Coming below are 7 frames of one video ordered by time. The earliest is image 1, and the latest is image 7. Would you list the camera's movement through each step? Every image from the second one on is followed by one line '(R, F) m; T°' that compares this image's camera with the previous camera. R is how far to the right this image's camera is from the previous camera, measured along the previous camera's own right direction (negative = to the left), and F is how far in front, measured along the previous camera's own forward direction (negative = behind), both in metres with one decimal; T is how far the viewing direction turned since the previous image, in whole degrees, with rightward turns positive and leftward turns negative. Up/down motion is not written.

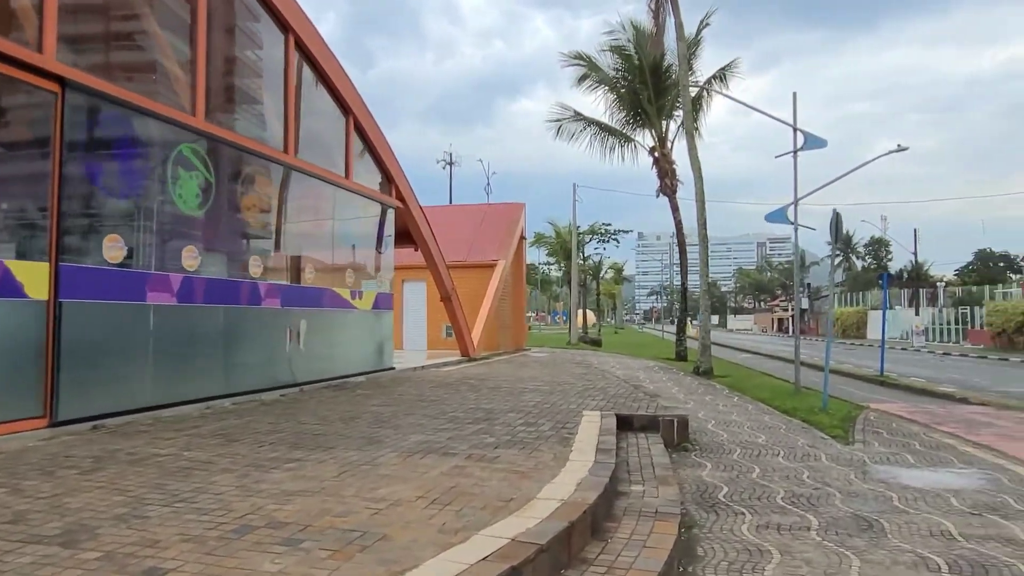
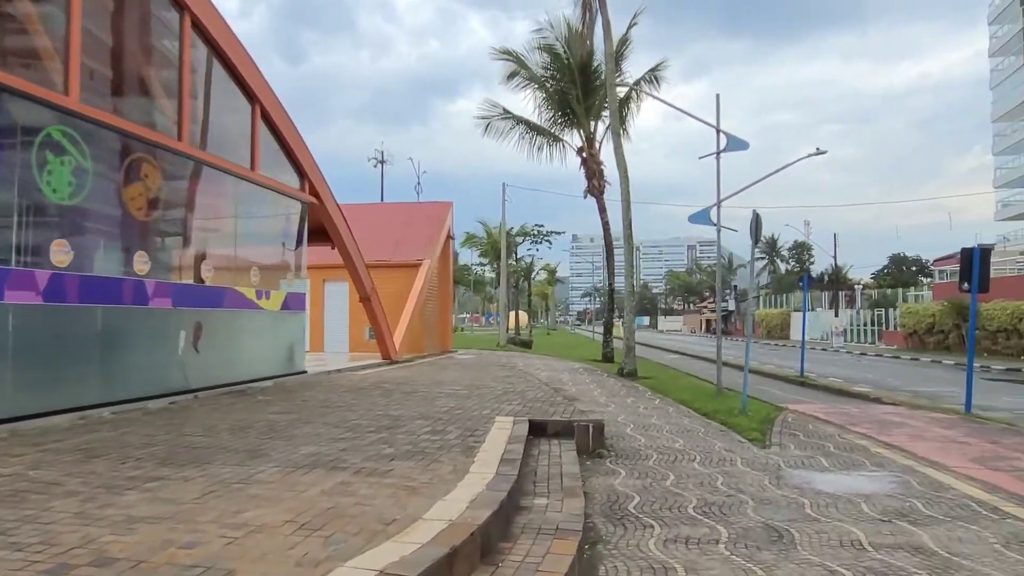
(+0.3, +0.4) m; +5°
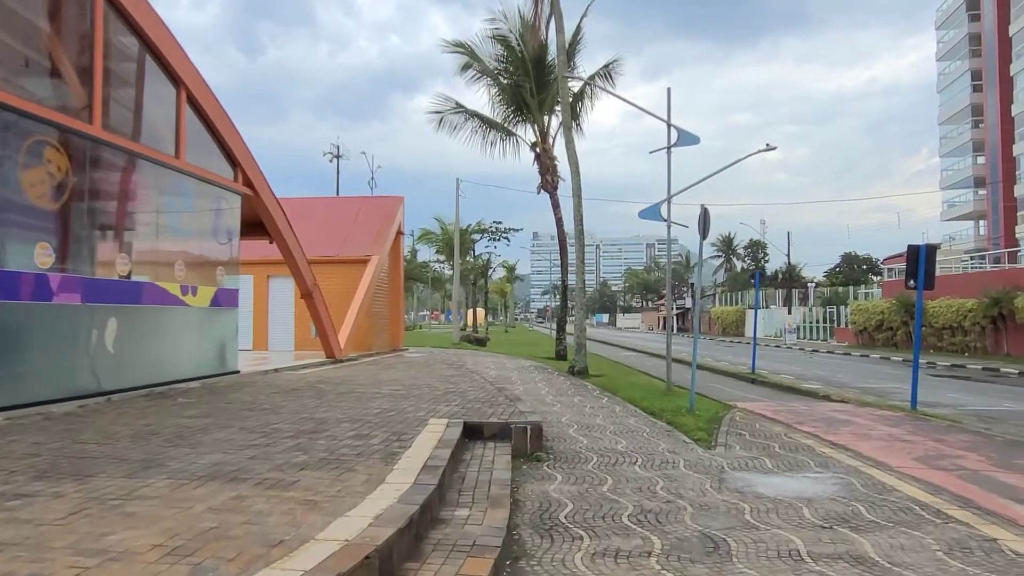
(+0.3, +0.4) m; +3°
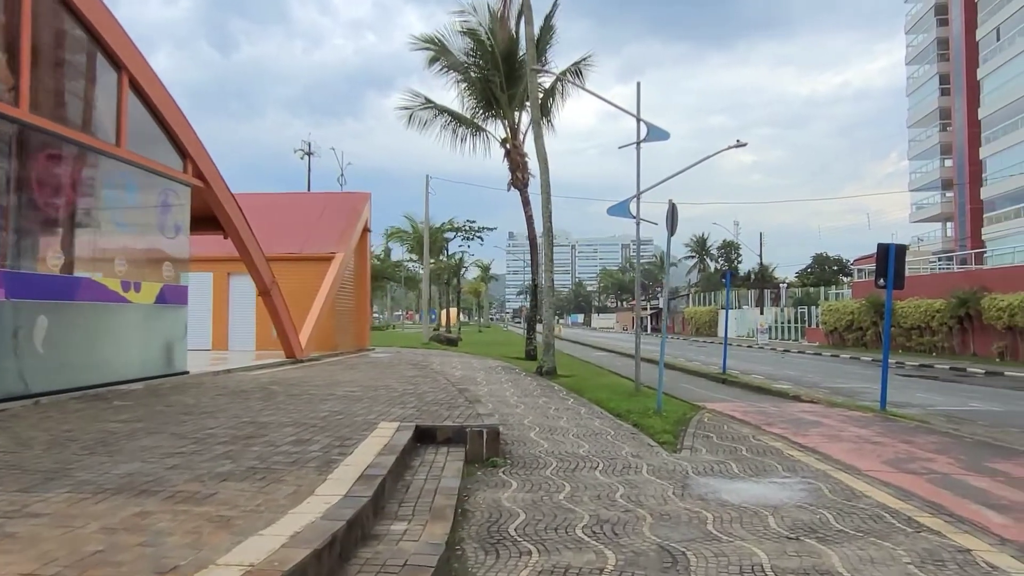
(+0.2, +0.4) m; +2°
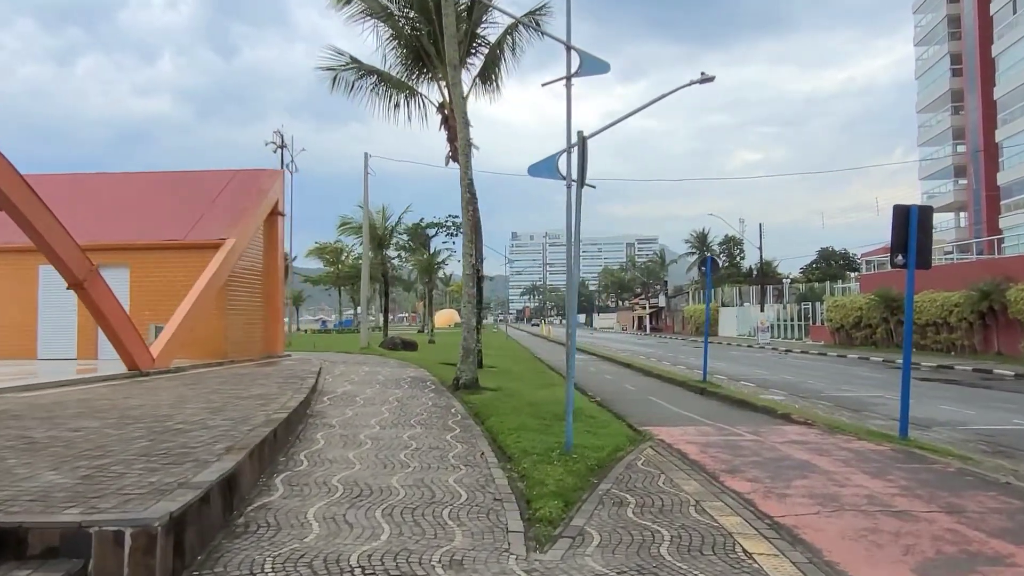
(+1.9, +4.0) m; 0°
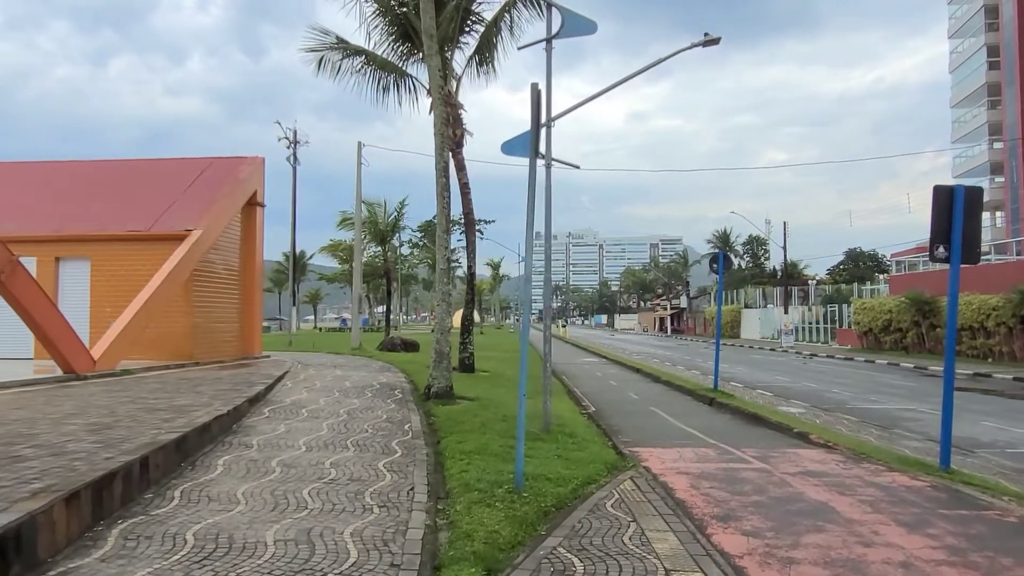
(+0.7, +1.6) m; -2°
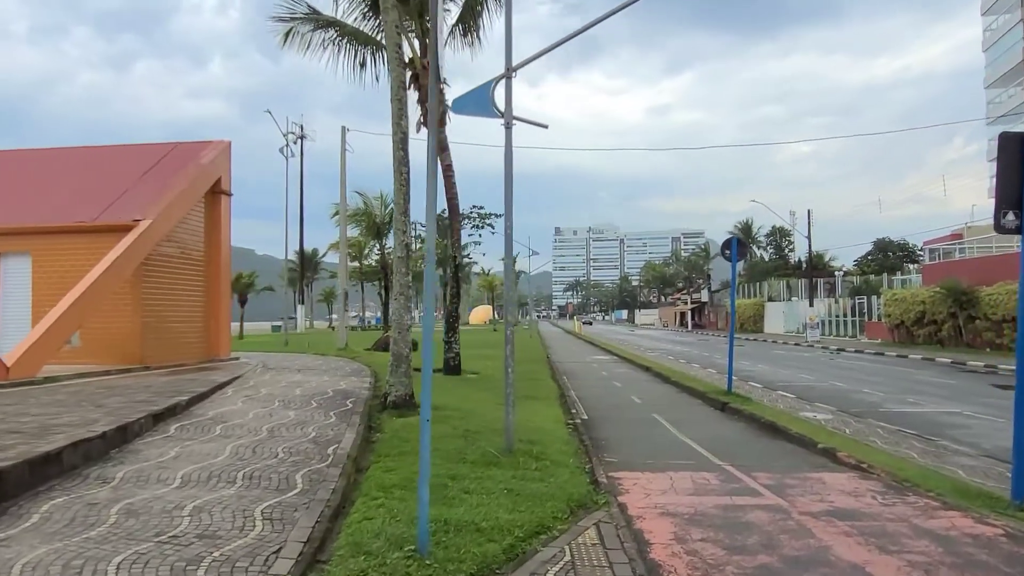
(+0.7, +1.9) m; -2°
